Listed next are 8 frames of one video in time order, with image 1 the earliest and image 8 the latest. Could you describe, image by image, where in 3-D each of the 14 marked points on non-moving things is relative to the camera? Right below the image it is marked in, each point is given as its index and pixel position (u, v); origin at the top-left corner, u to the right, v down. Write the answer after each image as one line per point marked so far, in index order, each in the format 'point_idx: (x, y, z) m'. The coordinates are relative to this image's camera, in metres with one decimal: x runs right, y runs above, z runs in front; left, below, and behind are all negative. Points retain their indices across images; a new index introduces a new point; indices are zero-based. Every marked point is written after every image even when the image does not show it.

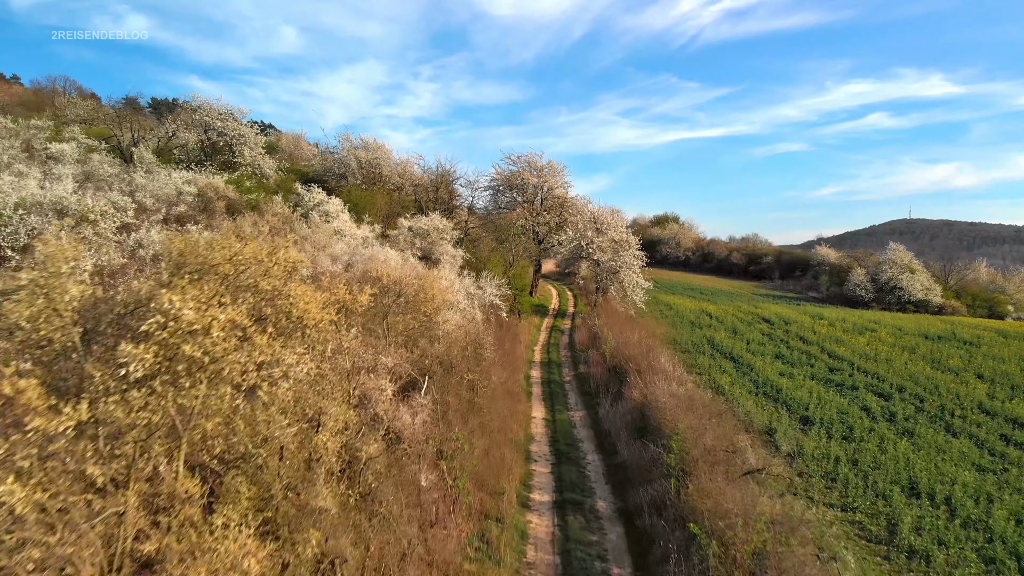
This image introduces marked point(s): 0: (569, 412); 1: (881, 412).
0: (+1.5, -3.3, +13.9) m
1: (+11.5, -3.9, +16.4) m
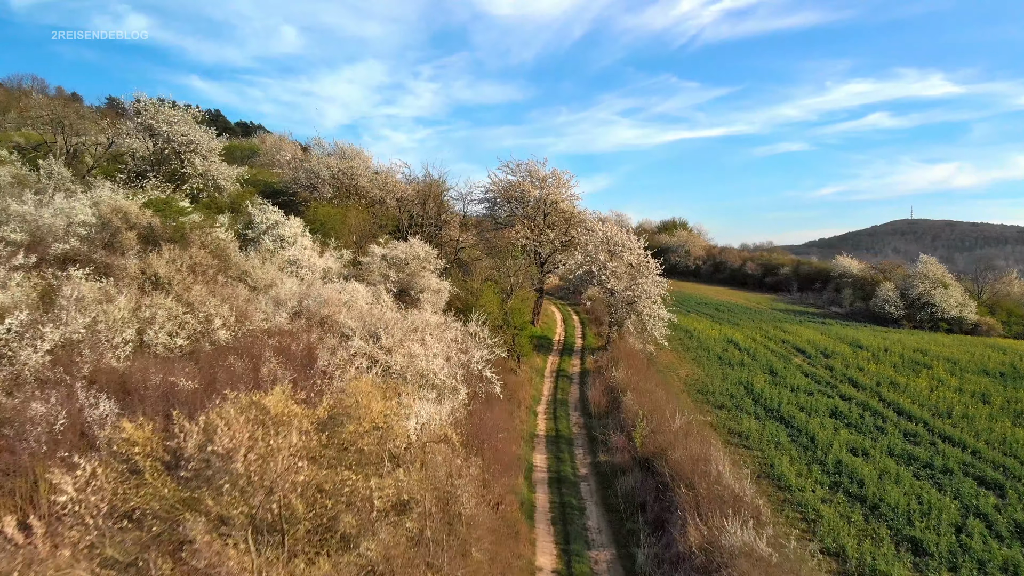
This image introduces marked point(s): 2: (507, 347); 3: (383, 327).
0: (+1.4, -4.8, +9.6) m
1: (+11.4, -5.4, +12.1) m
2: (-0.2, -2.2, +19.2) m
3: (-3.6, -1.1, +14.7) m
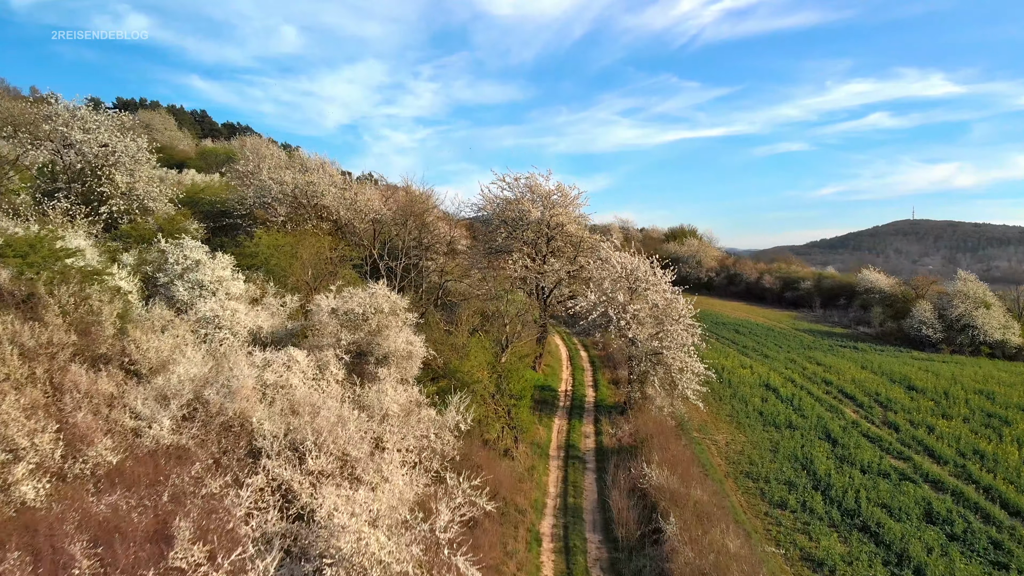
0: (+1.3, -6.5, +5.1) m
1: (+11.3, -7.2, +7.5) m
2: (-0.4, -3.9, +14.6) m
3: (-3.8, -2.8, +10.1) m
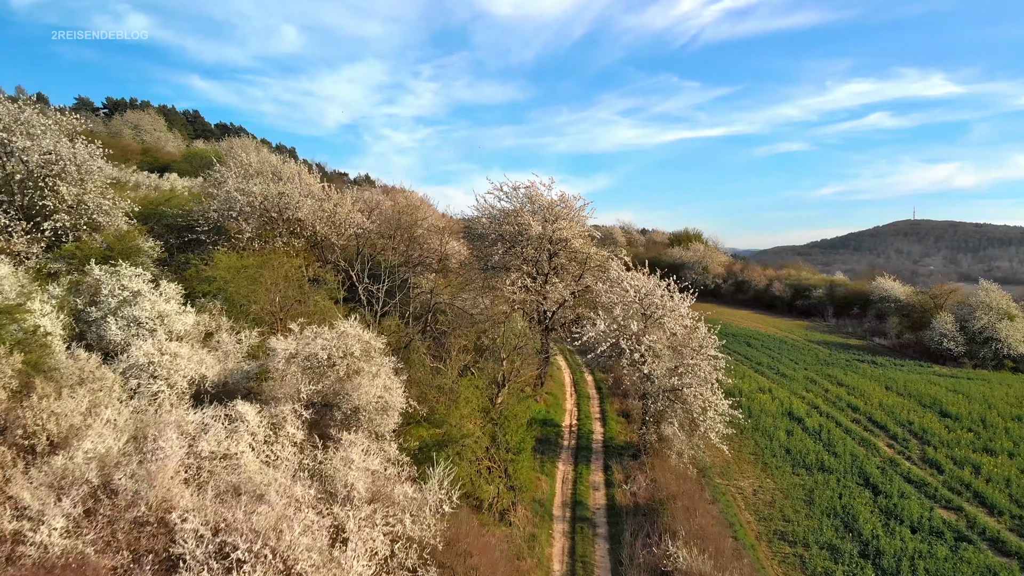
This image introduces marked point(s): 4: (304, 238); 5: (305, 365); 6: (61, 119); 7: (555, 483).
0: (+1.2, -7.4, +2.8) m
1: (+11.2, -8.0, +5.3) m
2: (-0.4, -4.7, +12.3) m
3: (-3.8, -3.7, +7.8) m
4: (-7.2, +1.7, +17.9) m
5: (-4.5, -1.6, +11.5) m
6: (-16.4, +6.2, +19.2) m
7: (+1.2, -5.6, +15.1) m
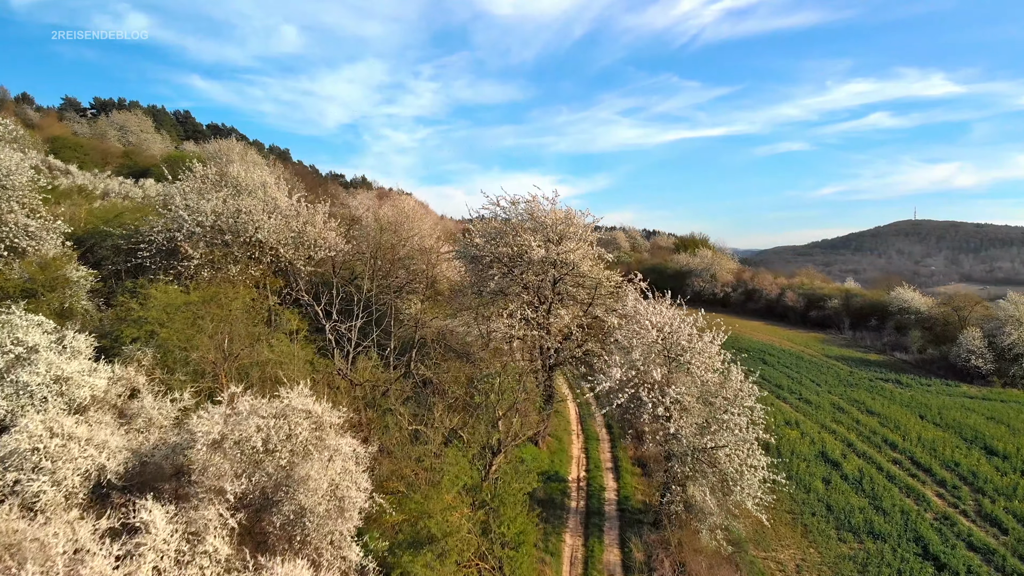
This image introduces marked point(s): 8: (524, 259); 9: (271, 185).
0: (+1.1, -8.4, +0.2) m
1: (+11.1, -9.0, +2.6) m
2: (-0.5, -5.8, +9.7) m
3: (-3.9, -4.7, +5.2) m
4: (-7.2, +0.7, +15.3) m
5: (-4.6, -2.6, +8.9) m
6: (-16.4, +5.2, +16.6) m
7: (+1.2, -6.6, +12.5) m
8: (+0.4, +1.0, +17.3) m
9: (-8.2, +3.5, +18.0) m
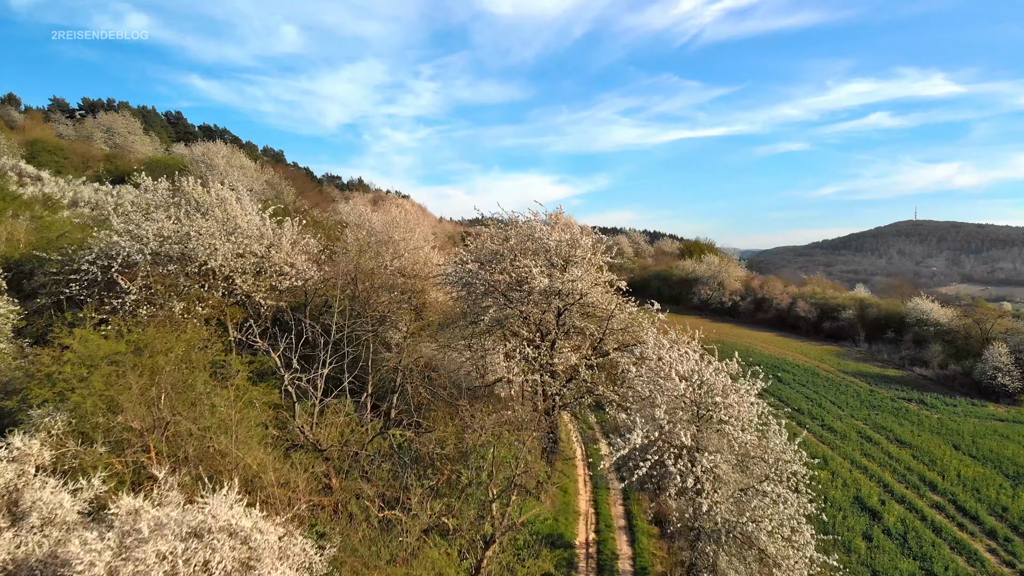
0: (+1.1, -9.4, -2.0) m
1: (+11.1, -10.0, +0.4) m
2: (-0.6, -6.7, +7.5) m
3: (-4.0, -5.6, +3.0) m
4: (-7.3, -0.2, +13.1) m
5: (-4.7, -3.6, +6.7) m
6: (-16.5, +4.3, +14.4) m
7: (+1.1, -7.6, +10.3) m
8: (+0.3, +0.1, +15.1) m
9: (-8.3, +2.6, +15.8) m
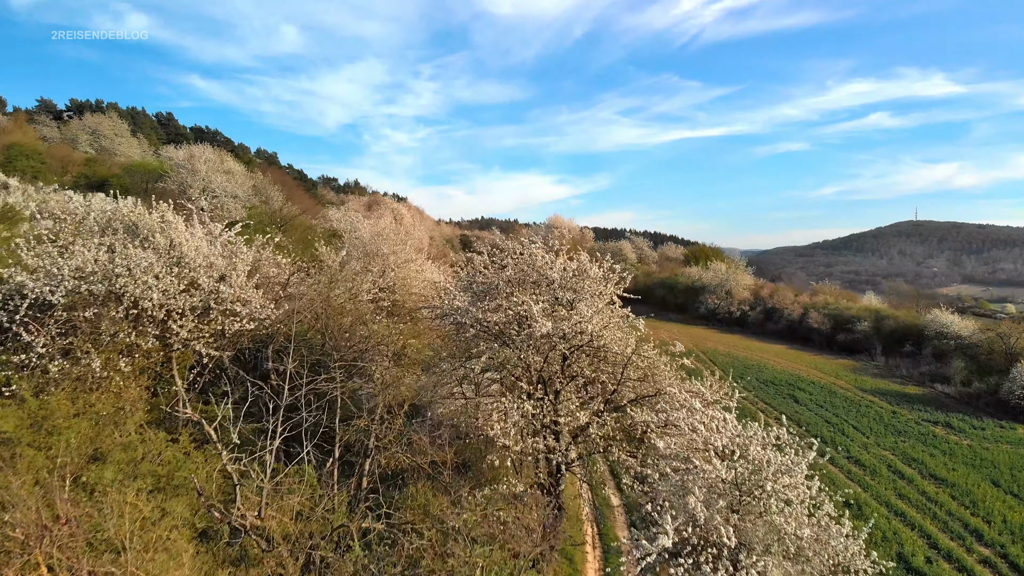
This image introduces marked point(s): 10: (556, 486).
0: (+1.0, -10.3, -4.3) m
1: (+11.0, -10.9, -1.8) m
2: (-0.6, -7.6, +5.3) m
3: (-4.0, -6.6, +0.8) m
4: (-7.4, -1.2, +10.8) m
5: (-4.7, -4.5, +4.4) m
6: (-16.6, +3.3, +12.1) m
7: (+1.0, -8.5, +8.0) m
8: (+0.3, -0.9, +12.9) m
9: (-8.4, +1.7, +13.5) m
10: (+1.0, -4.1, +12.4) m
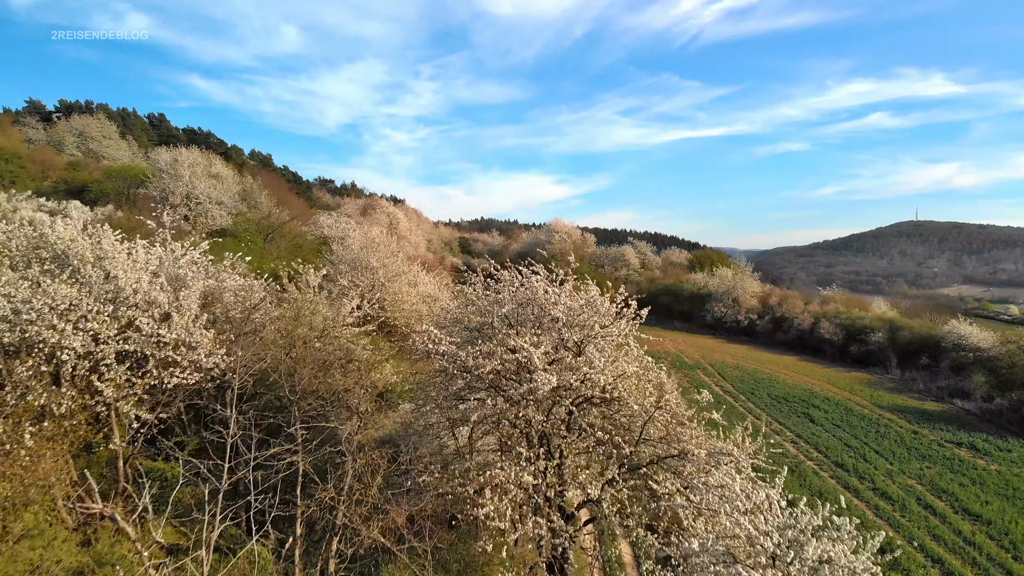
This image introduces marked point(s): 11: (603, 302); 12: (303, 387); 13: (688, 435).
0: (+0.9, -11.1, -6.1) m
1: (+10.9, -11.7, -3.7) m
2: (-0.7, -8.4, +3.4) m
3: (-4.1, -7.4, -1.1) m
4: (-7.4, -2.0, +9.0) m
5: (-4.8, -5.3, +2.6) m
6: (-16.6, +2.5, +10.3) m
7: (+1.0, -9.3, +6.2) m
8: (+0.2, -1.7, +11.0) m
9: (-8.4, +0.9, +11.7) m
10: (+0.9, -4.9, +10.6) m
11: (+2.1, -0.4, +11.8) m
12: (-3.9, -1.9, +10.6) m
13: (+3.4, -2.8, +10.9) m
